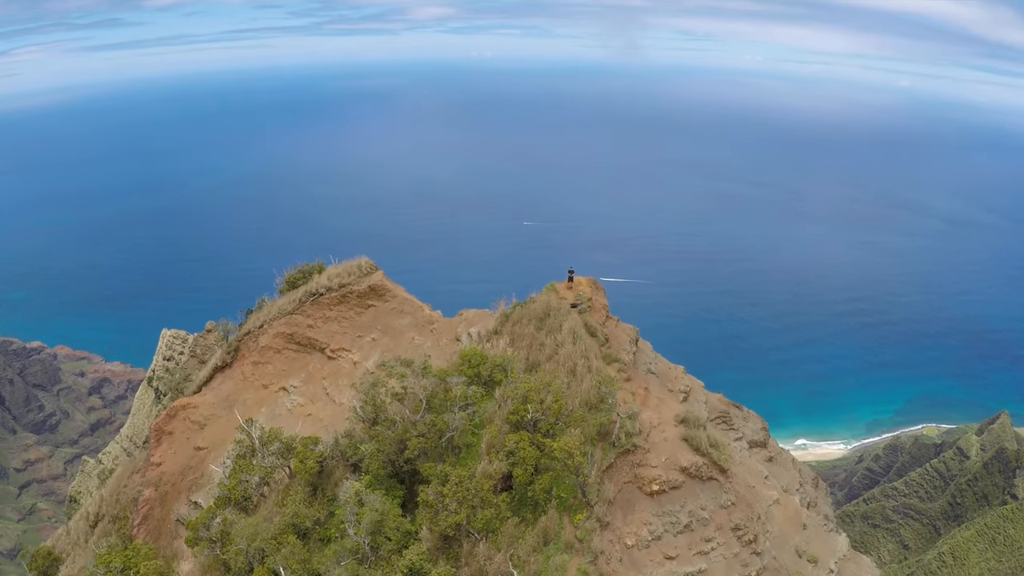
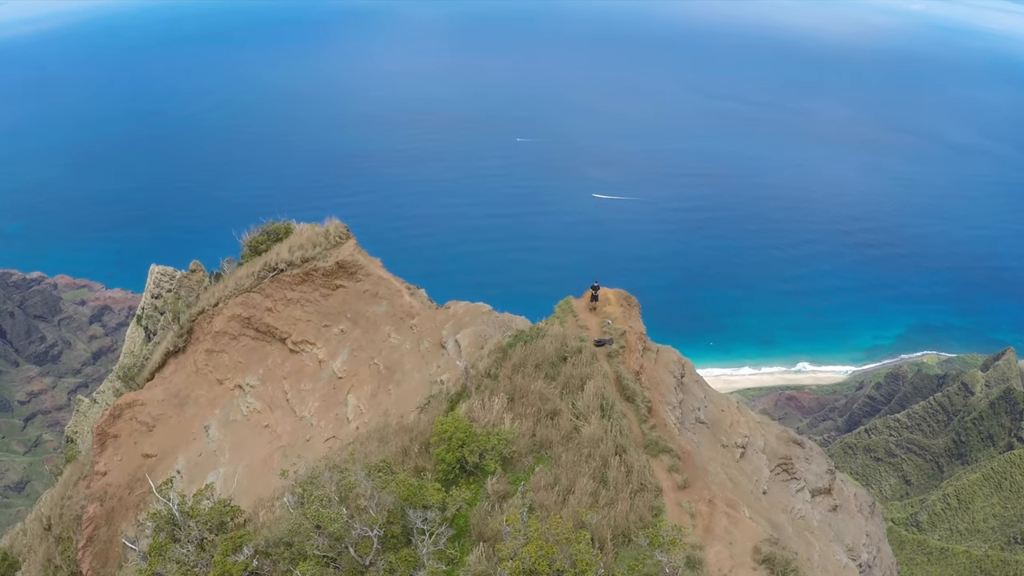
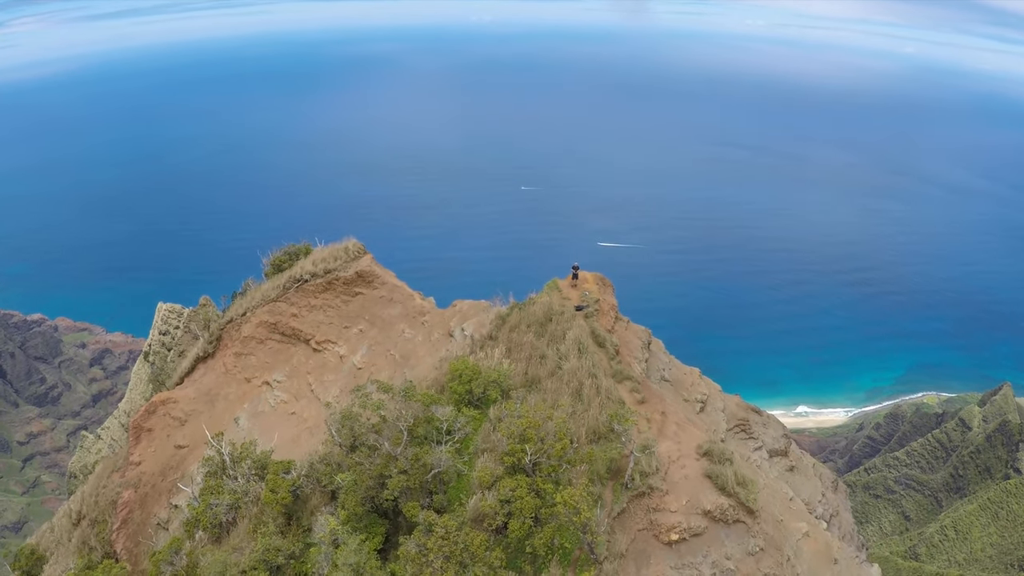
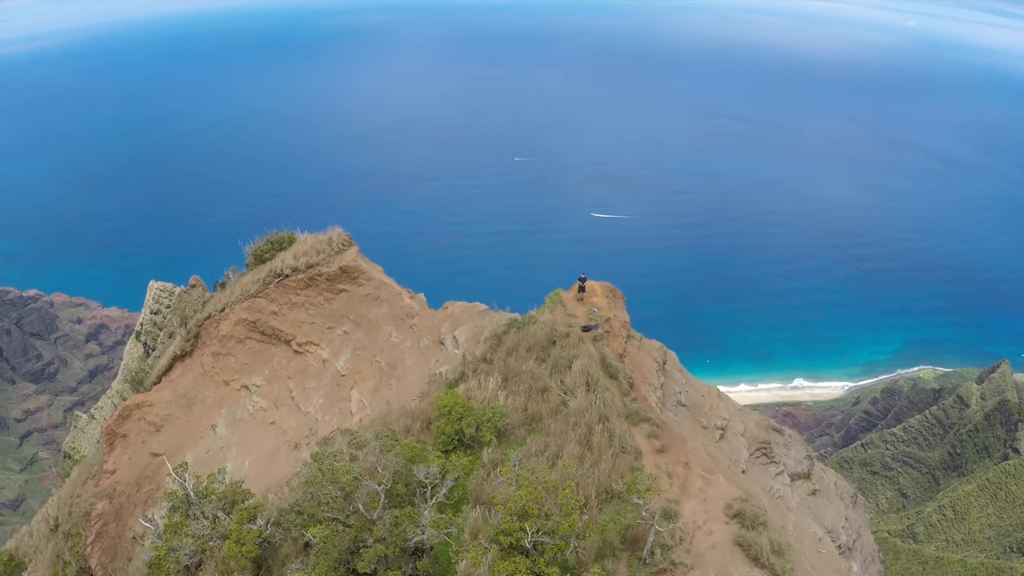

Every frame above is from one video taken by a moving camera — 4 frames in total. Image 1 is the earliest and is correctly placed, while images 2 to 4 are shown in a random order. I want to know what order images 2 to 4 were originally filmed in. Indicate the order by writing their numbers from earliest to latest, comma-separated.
3, 4, 2
